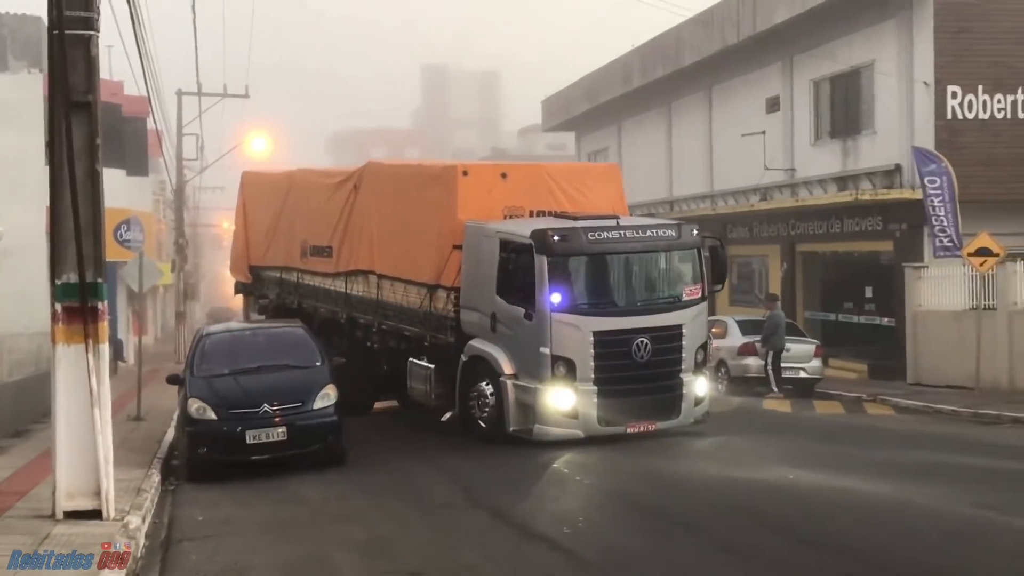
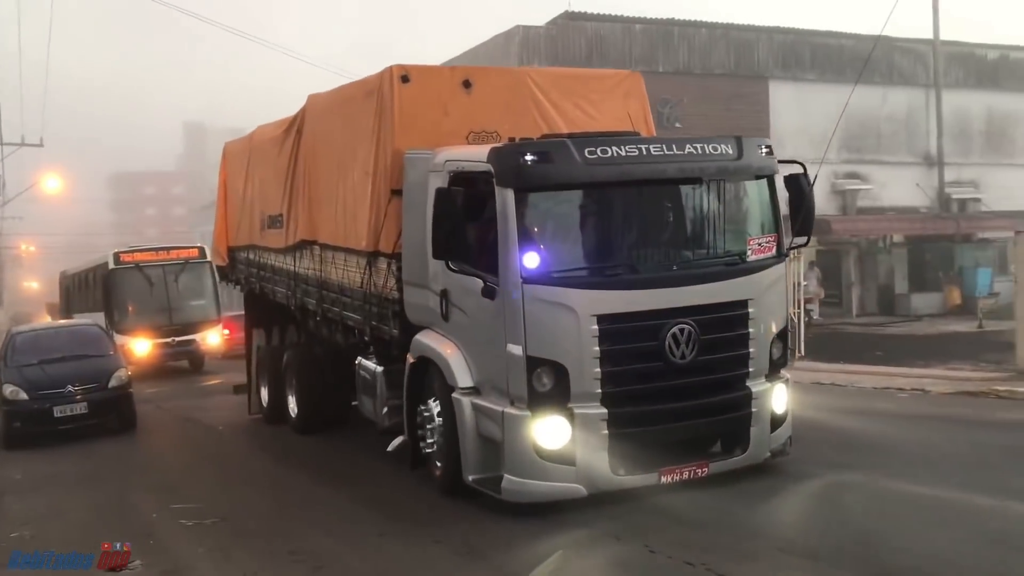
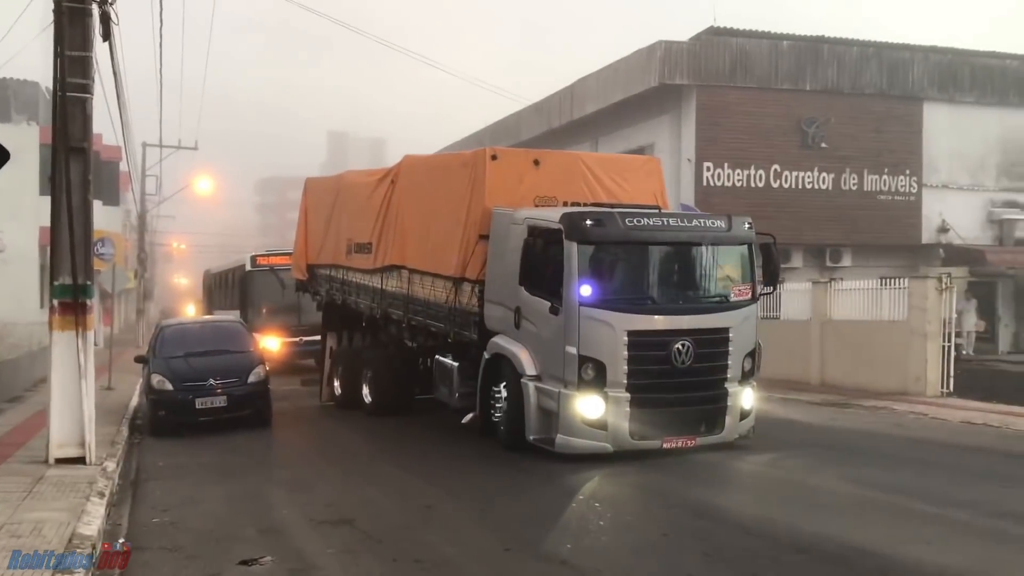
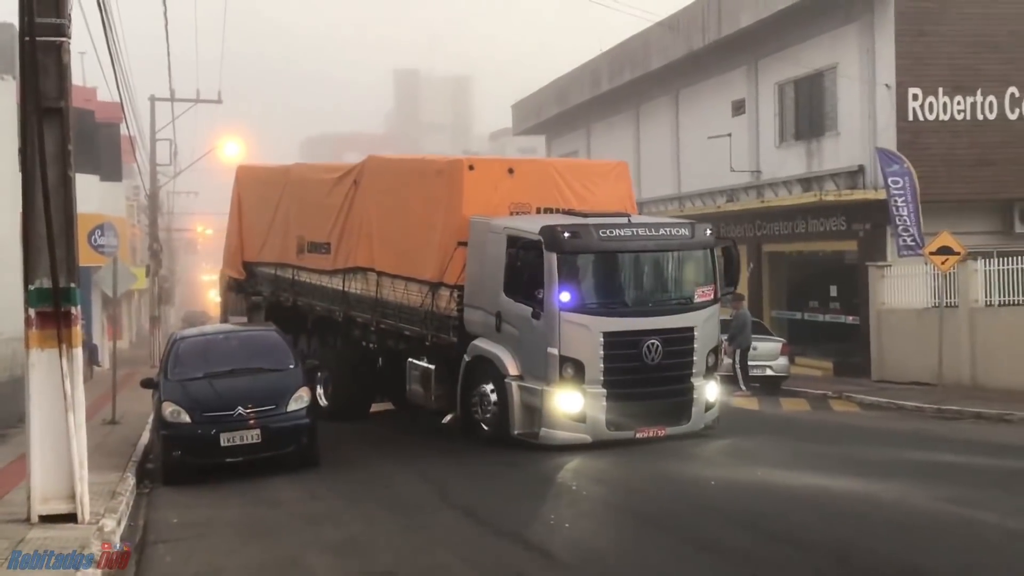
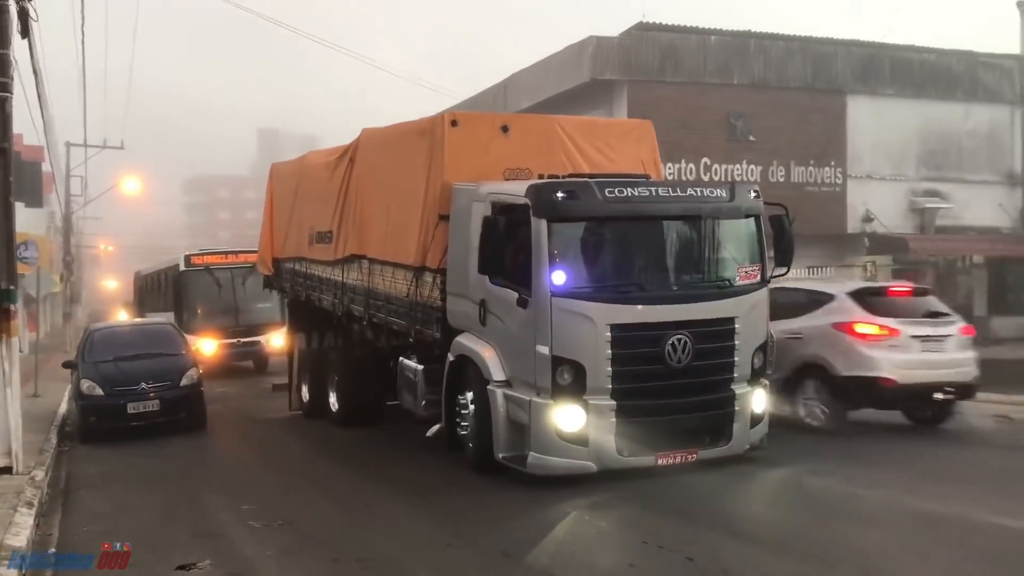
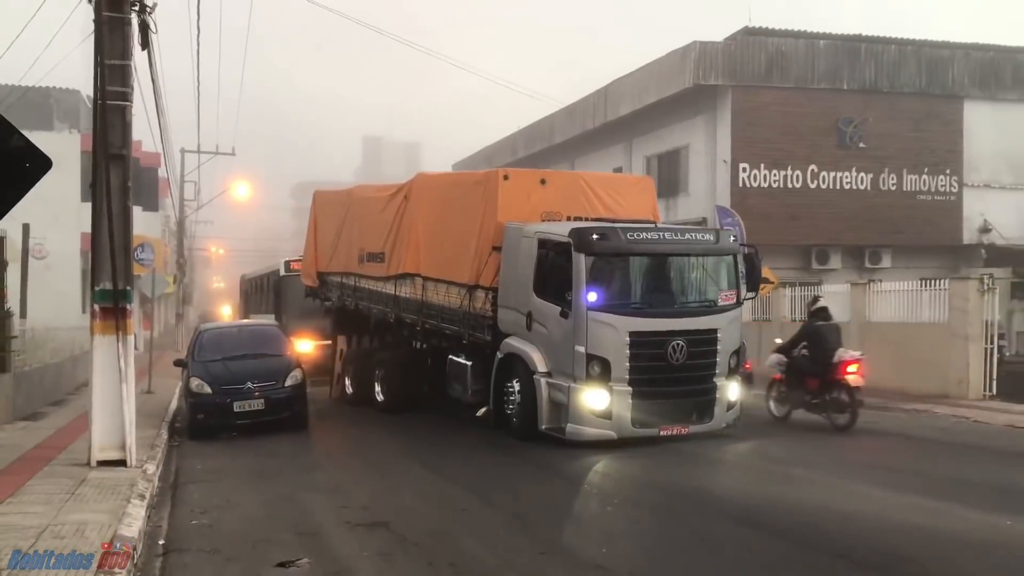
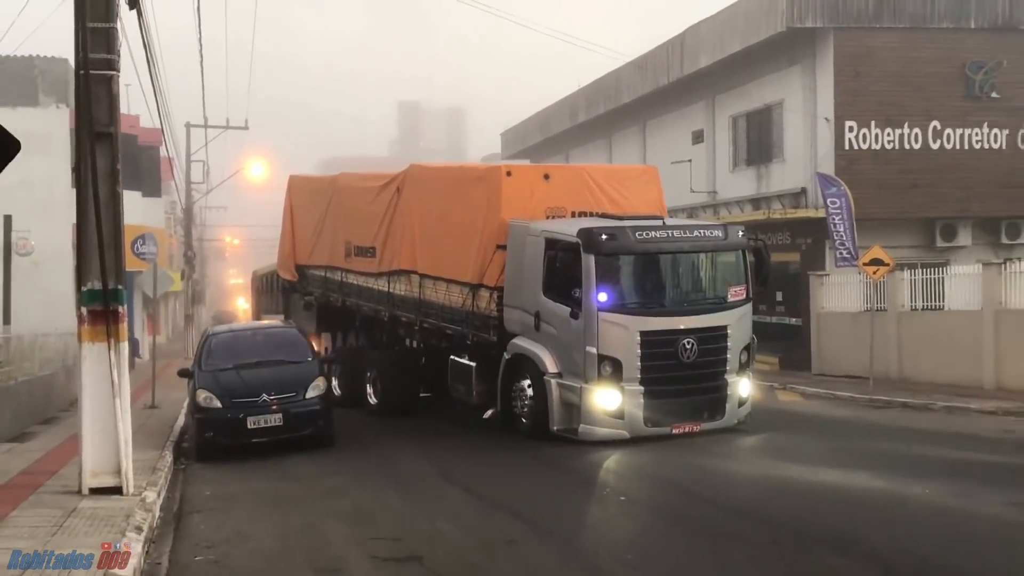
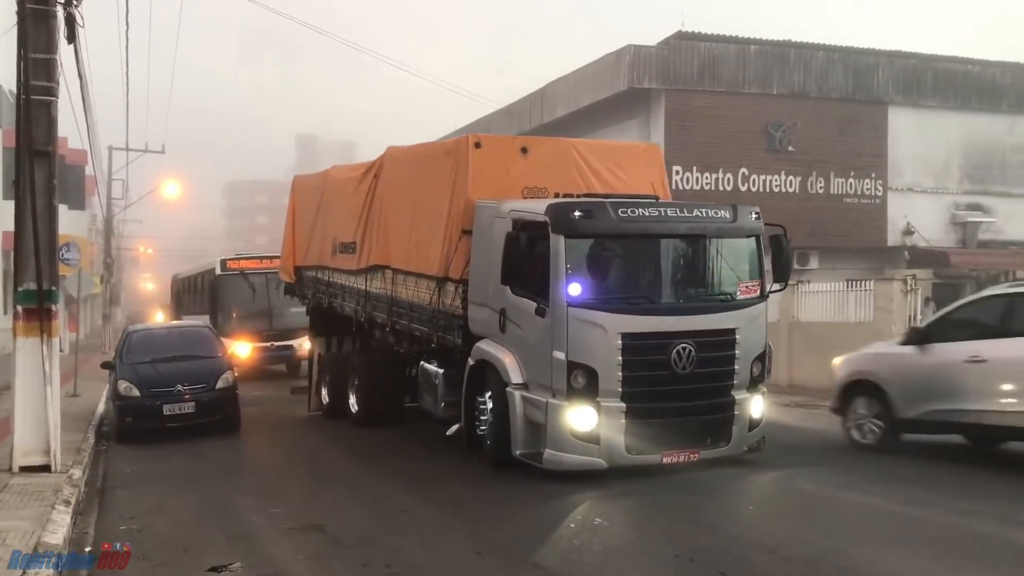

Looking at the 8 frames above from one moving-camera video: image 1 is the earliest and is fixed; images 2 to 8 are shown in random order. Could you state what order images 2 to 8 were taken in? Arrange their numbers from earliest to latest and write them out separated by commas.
4, 7, 6, 3, 8, 5, 2
